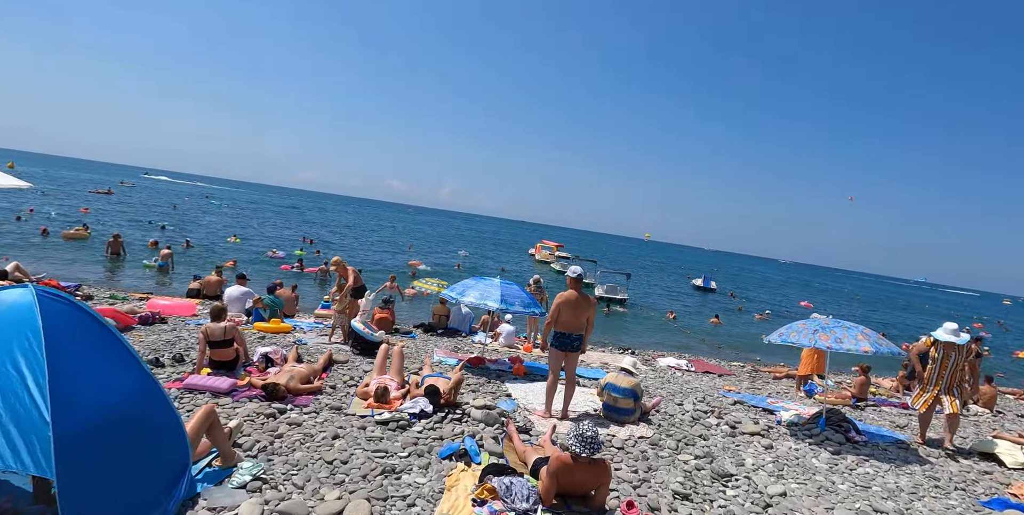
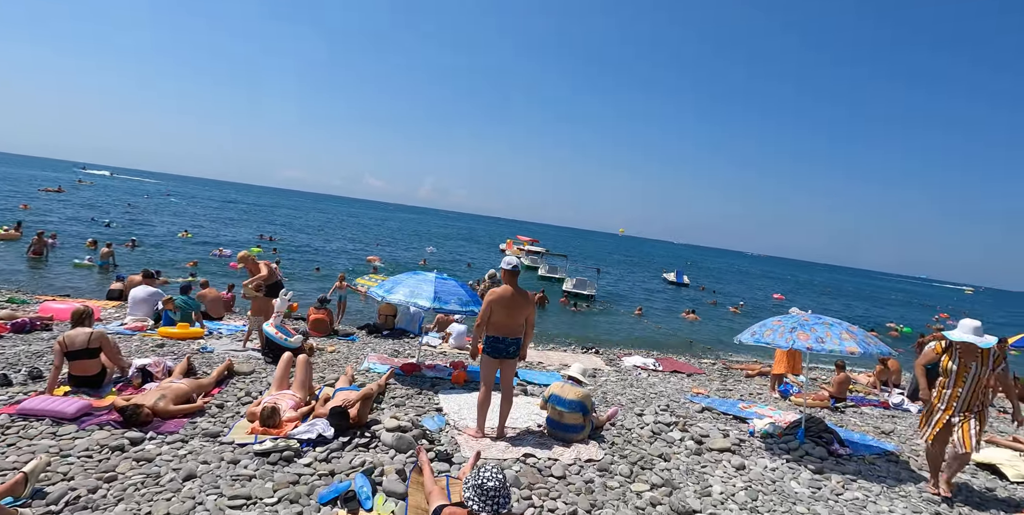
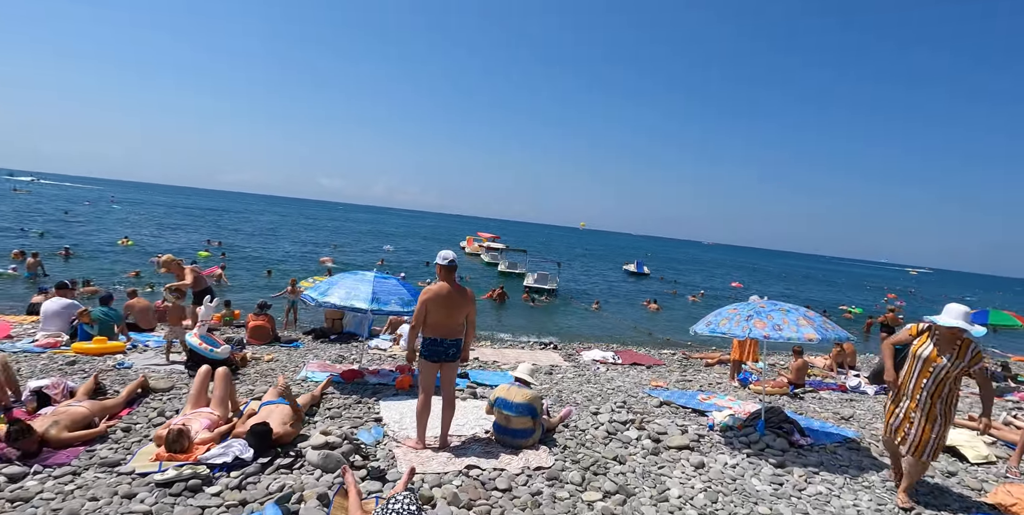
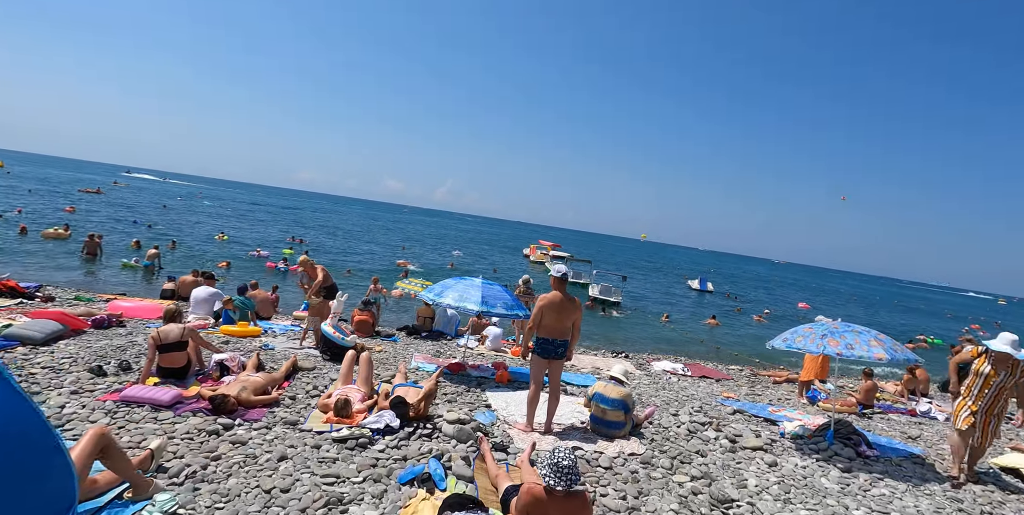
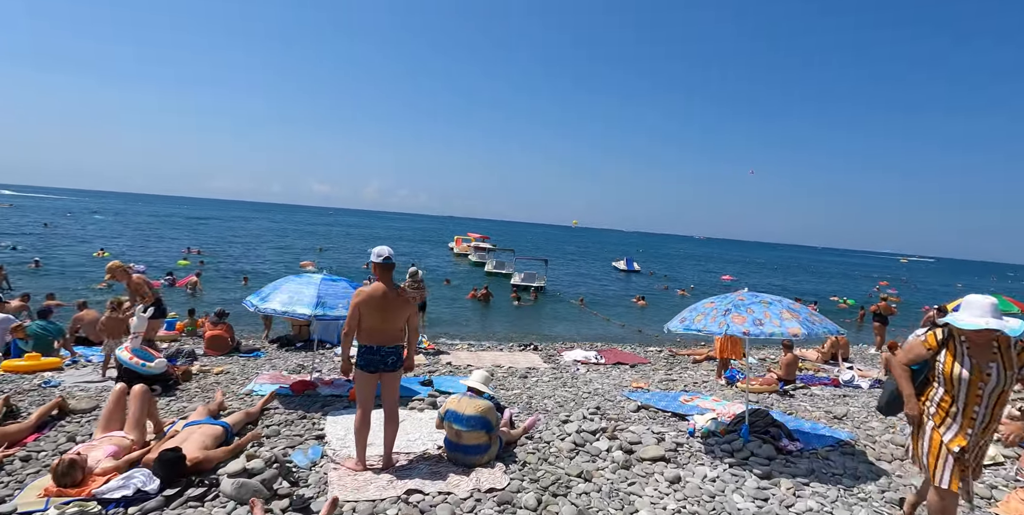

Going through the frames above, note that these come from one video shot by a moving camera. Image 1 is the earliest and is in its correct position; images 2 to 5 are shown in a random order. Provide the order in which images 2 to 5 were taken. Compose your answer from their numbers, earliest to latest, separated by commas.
4, 2, 3, 5
